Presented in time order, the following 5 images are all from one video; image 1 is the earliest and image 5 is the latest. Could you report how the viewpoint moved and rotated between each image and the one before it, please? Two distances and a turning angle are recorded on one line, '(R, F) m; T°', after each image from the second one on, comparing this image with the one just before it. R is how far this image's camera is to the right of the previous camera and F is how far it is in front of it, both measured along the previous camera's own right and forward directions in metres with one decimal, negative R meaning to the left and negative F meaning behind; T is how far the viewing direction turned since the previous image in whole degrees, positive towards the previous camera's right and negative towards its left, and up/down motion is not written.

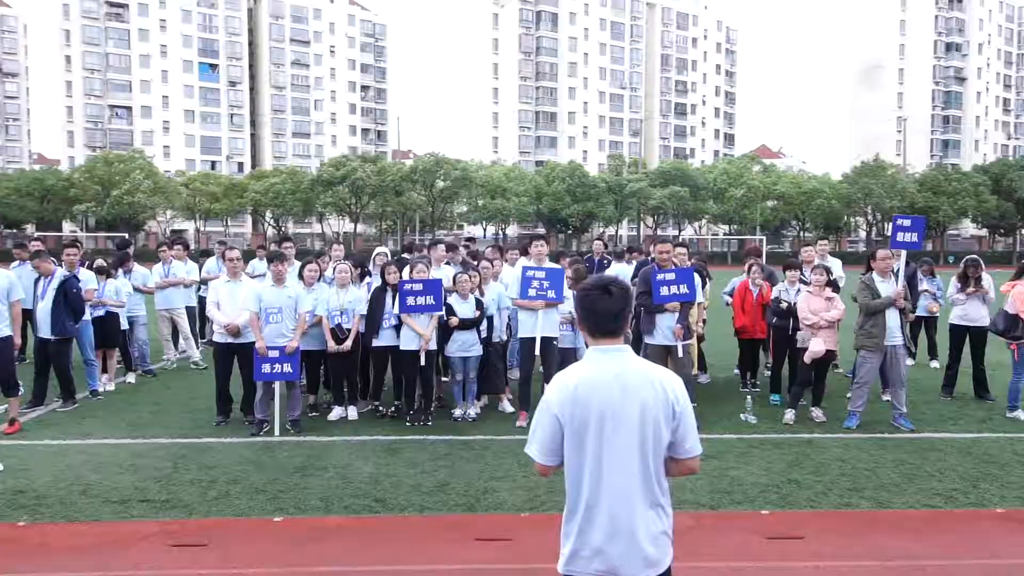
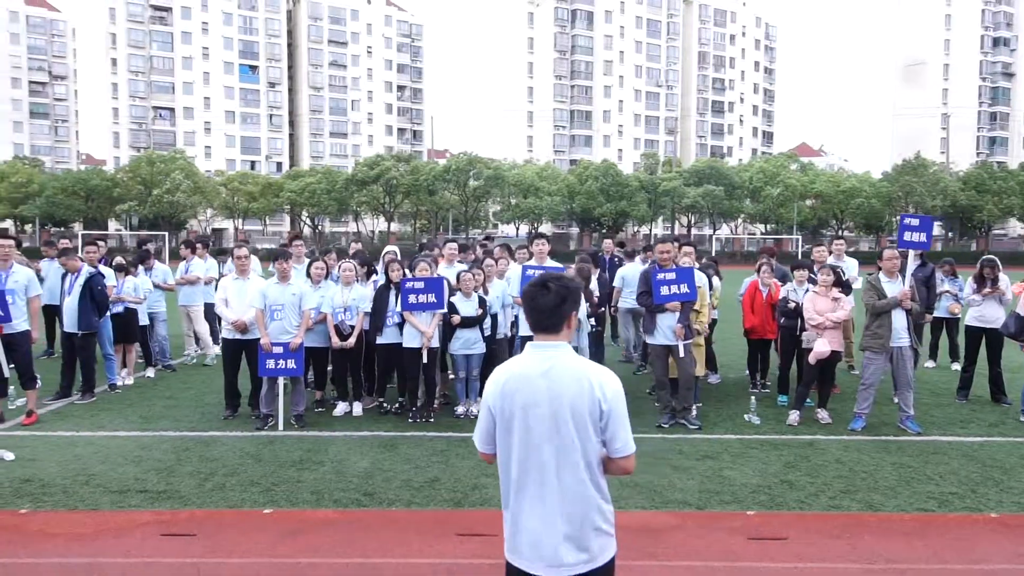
(+0.4, 0.0) m; -3°
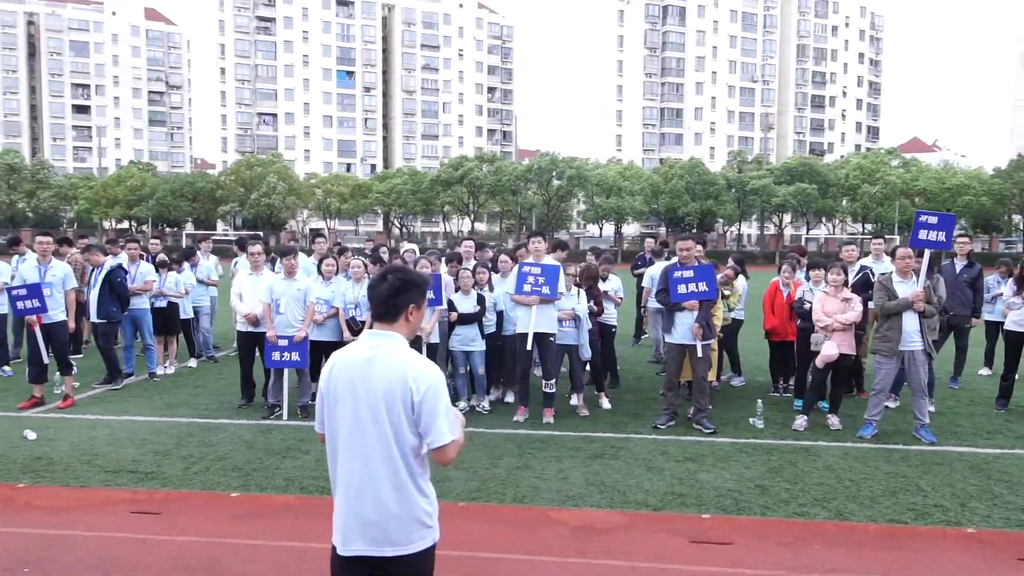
(+1.0, 0.0) m; -7°
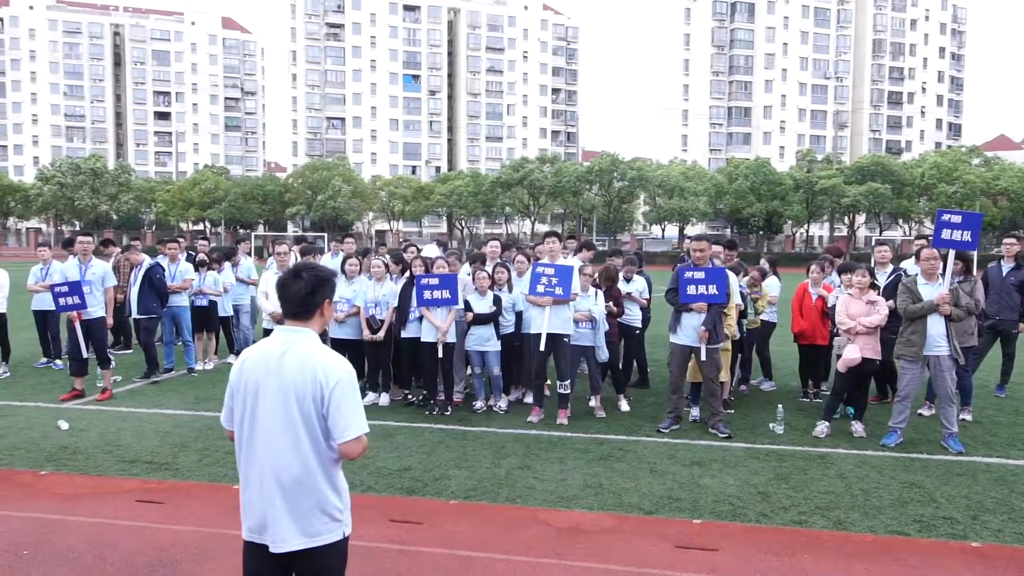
(+0.5, 0.0) m; -5°
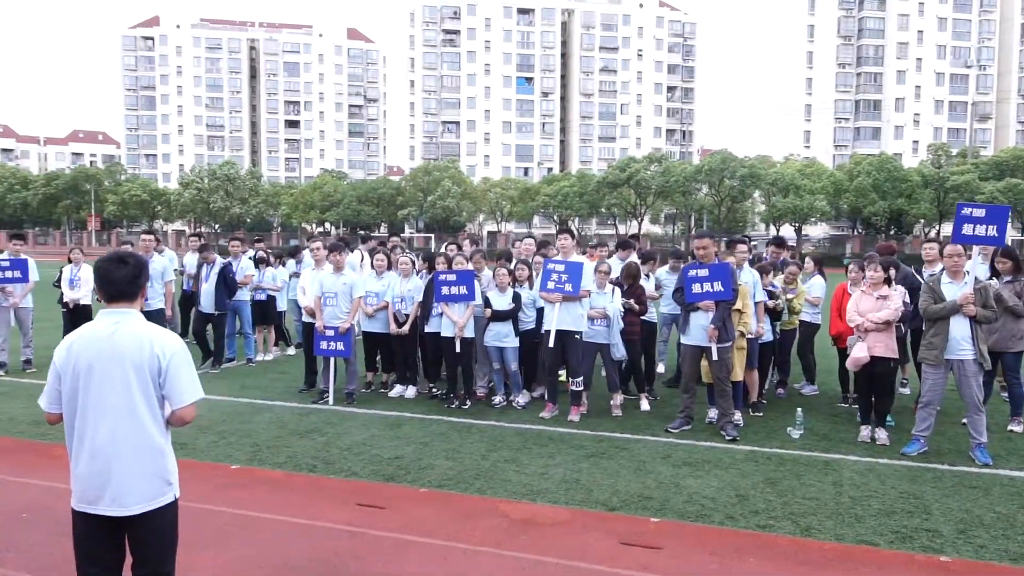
(+1.1, 0.0) m; -9°
